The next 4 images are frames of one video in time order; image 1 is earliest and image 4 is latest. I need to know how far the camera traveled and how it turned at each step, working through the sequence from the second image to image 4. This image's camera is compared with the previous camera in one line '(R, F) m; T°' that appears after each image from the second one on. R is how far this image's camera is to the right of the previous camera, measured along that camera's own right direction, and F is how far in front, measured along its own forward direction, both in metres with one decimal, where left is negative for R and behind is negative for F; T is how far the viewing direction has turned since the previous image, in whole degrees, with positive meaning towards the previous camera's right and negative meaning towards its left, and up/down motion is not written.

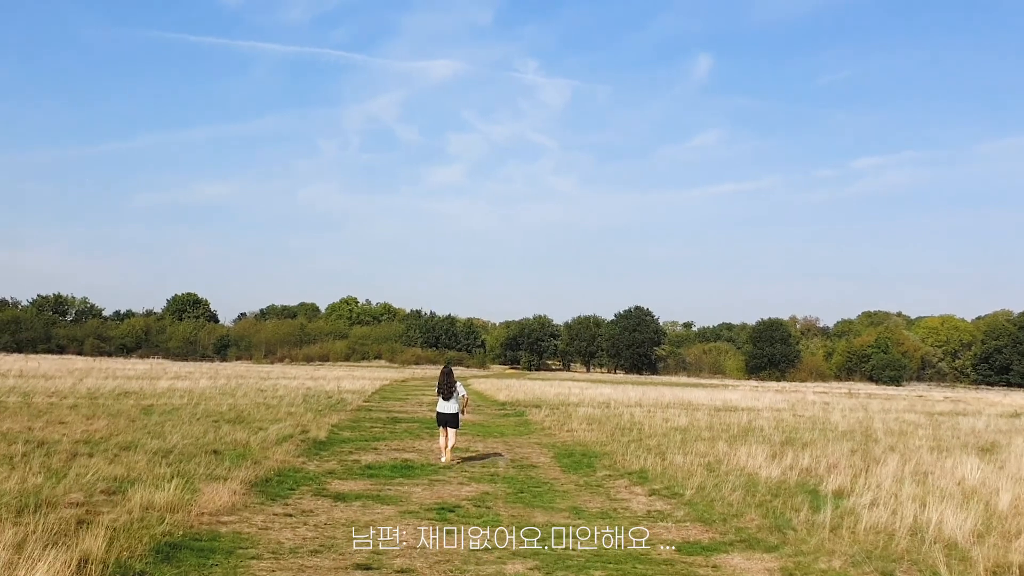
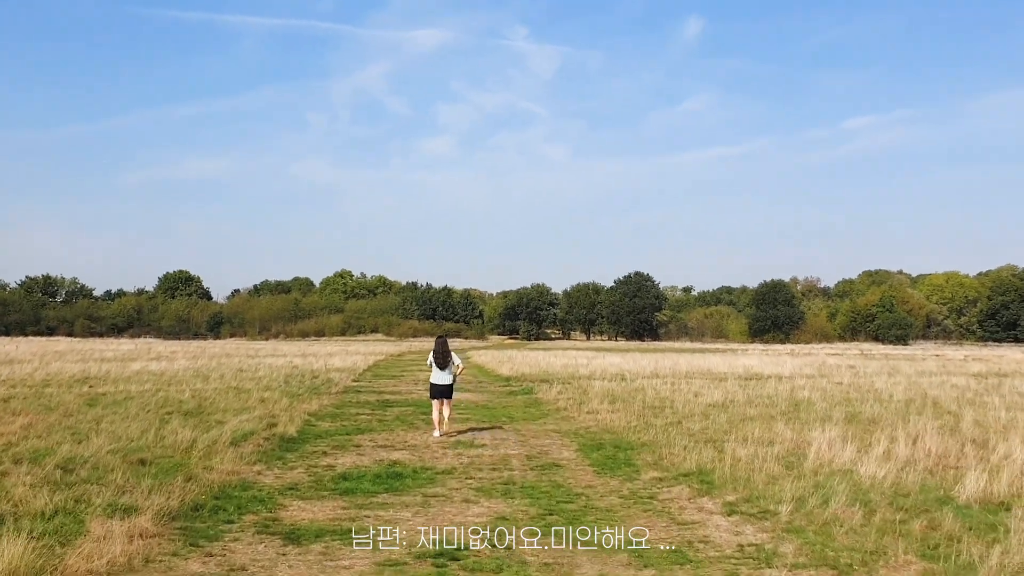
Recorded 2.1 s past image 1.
(-0.2, +3.3) m; 0°
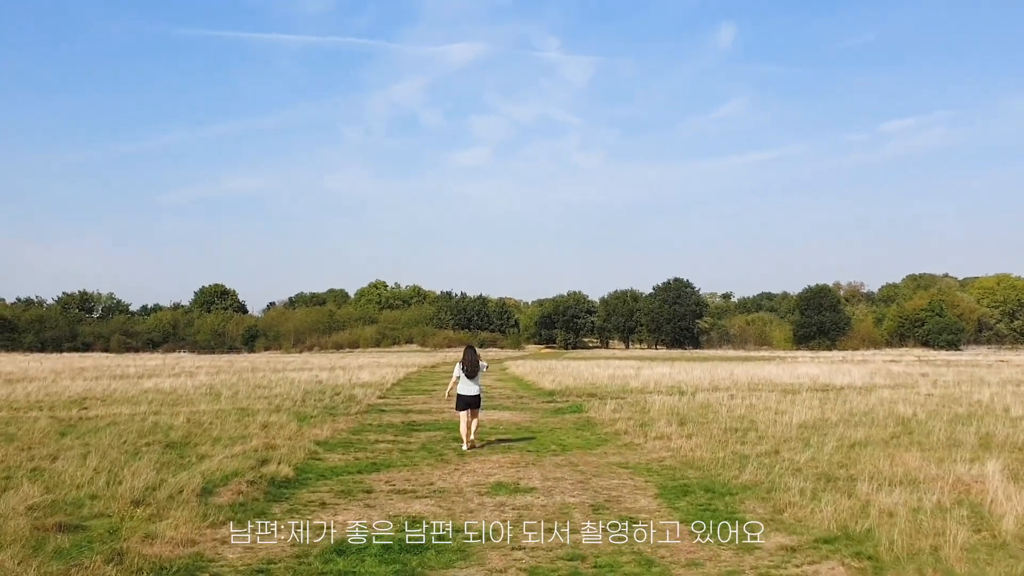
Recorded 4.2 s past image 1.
(-0.3, +3.0) m; -3°
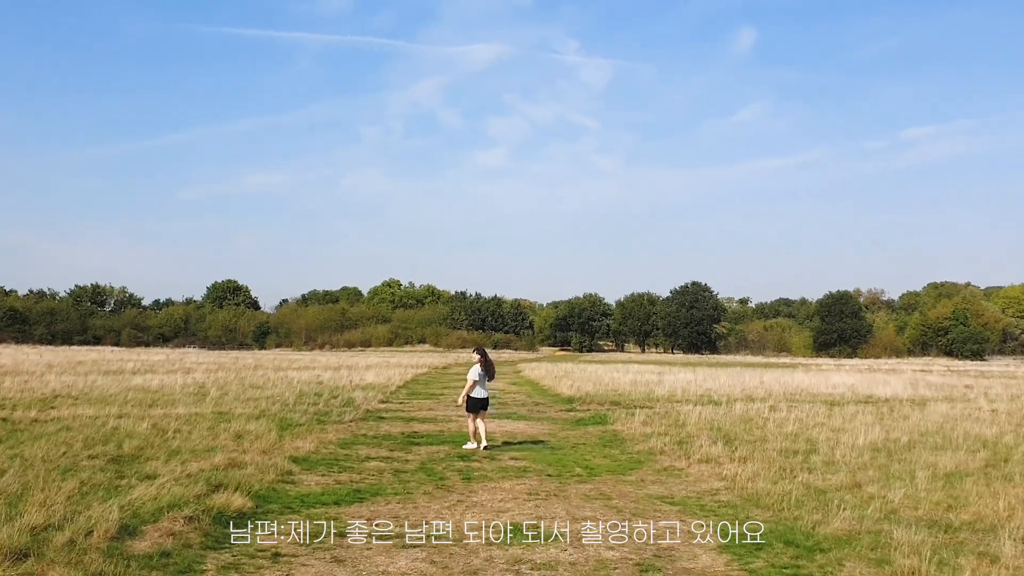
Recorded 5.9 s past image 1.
(-0.1, +2.4) m; -1°
